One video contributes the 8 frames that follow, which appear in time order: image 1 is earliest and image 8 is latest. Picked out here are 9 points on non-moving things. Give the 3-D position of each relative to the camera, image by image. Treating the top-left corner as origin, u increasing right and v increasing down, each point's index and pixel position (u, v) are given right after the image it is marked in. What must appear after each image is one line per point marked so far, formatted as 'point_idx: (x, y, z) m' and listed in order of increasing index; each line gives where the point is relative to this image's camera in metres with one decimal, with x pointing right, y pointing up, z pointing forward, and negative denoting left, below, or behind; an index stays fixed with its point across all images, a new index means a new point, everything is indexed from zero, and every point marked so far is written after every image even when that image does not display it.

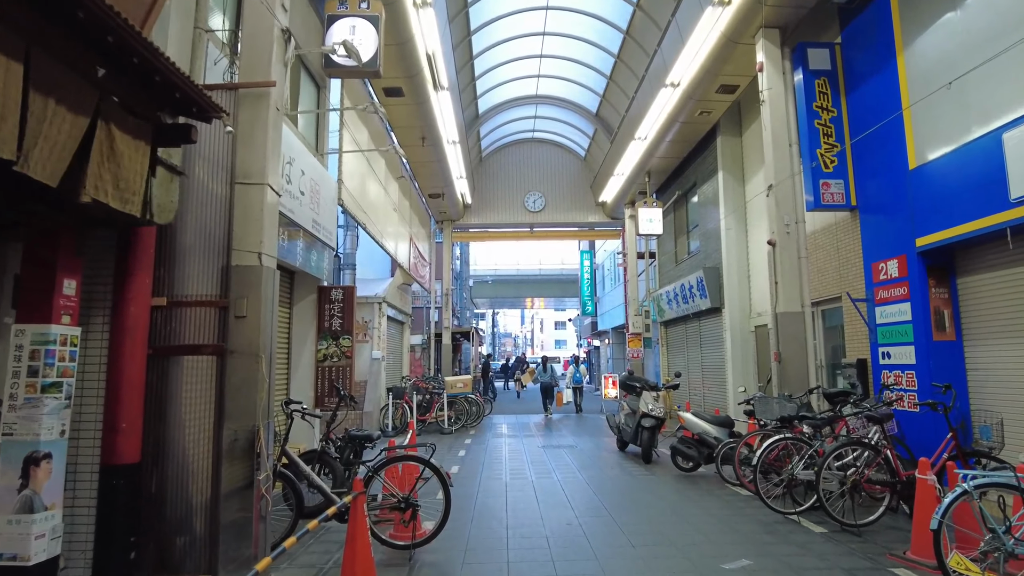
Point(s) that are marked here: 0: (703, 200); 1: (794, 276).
0: (+4.1, +1.9, +13.1) m
1: (+3.6, +0.2, +7.8) m
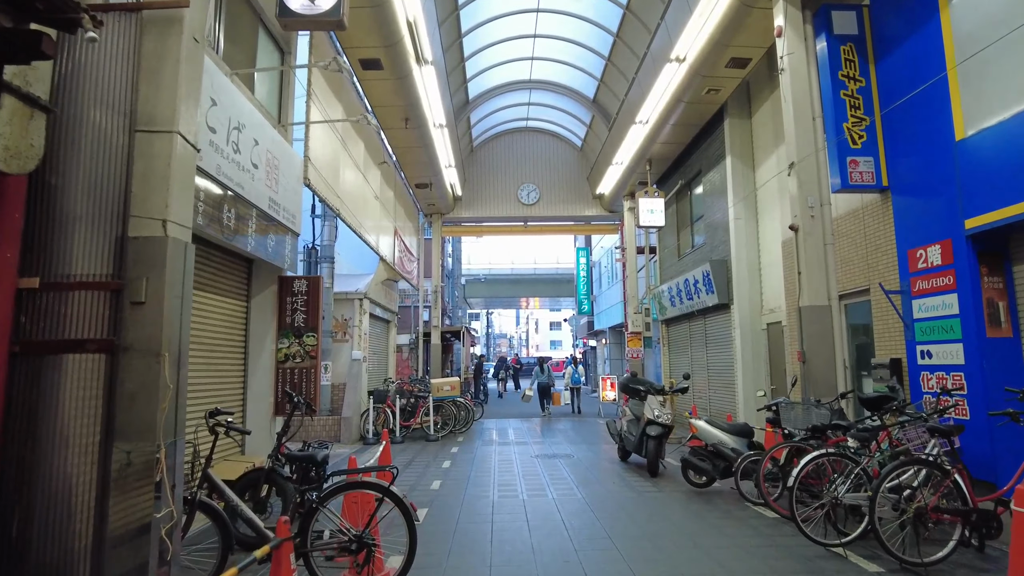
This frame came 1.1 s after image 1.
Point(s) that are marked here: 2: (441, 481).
0: (+4.0, +2.0, +12.2) m
1: (+3.5, +0.3, +7.0) m
2: (-0.9, -2.4, +7.6) m
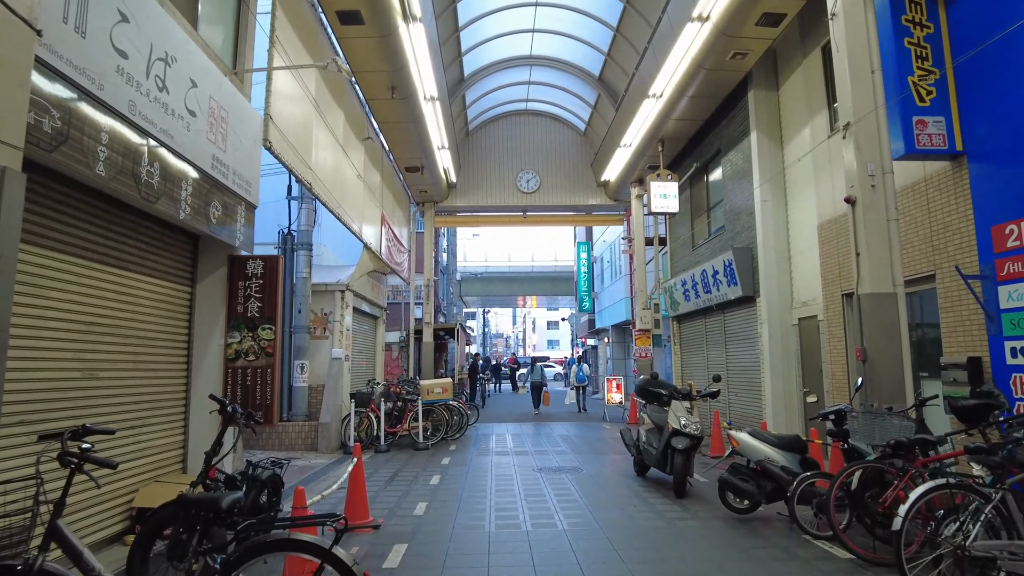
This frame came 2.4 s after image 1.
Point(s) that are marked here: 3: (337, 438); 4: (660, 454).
0: (+4.0, +2.1, +11.1) m
1: (+3.5, +0.4, +5.8) m
2: (-0.9, -2.3, +6.4) m
3: (-2.9, -2.5, +10.0) m
4: (+1.6, -1.8, +6.6) m
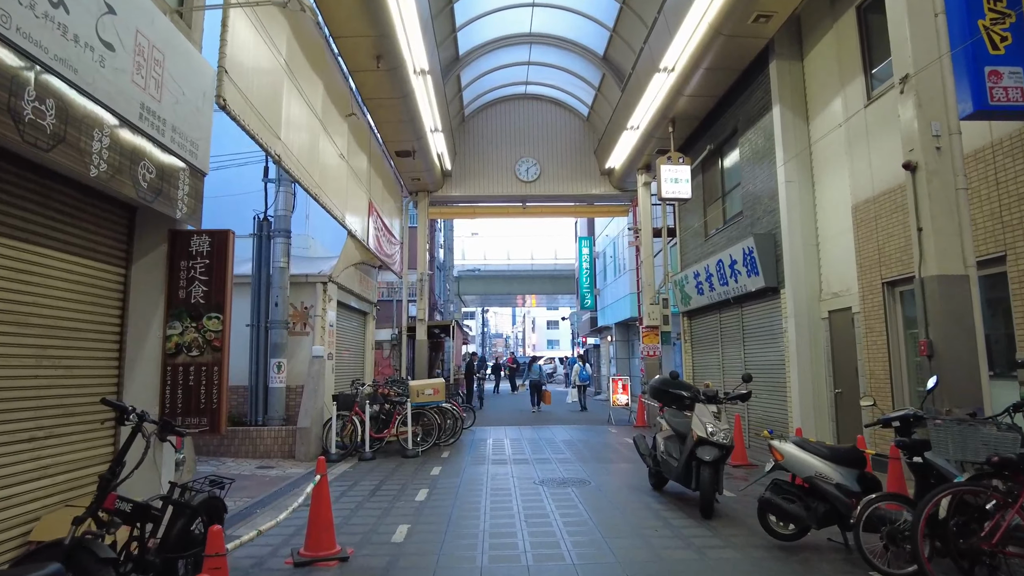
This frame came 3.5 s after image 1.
0: (+3.9, +2.3, +10.1) m
1: (+3.5, +0.6, +4.9) m
2: (-0.9, -2.1, +5.5) m
3: (-2.9, -2.3, +9.0) m
4: (+1.6, -1.7, +5.7) m
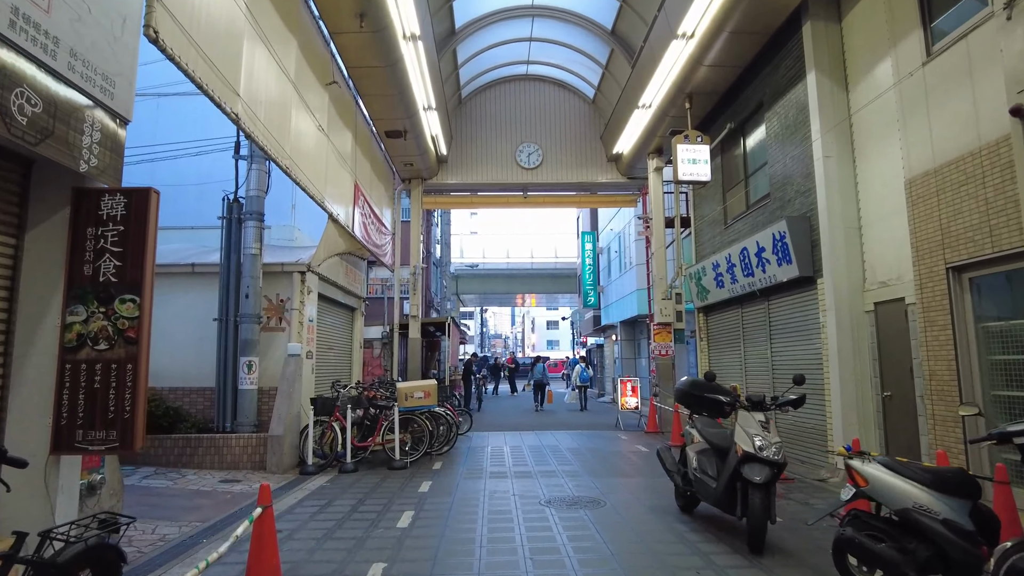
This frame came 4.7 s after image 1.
0: (+3.9, +2.4, +9.1) m
1: (+3.5, +0.7, +3.8) m
2: (-0.9, -2.0, +4.5) m
3: (-2.9, -2.2, +8.0) m
4: (+1.6, -1.5, +4.7) m
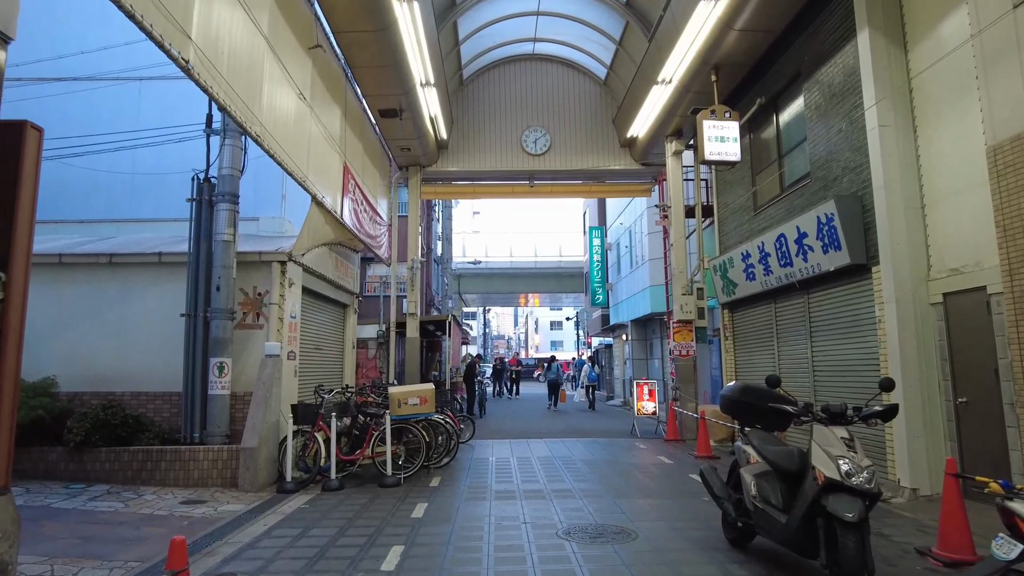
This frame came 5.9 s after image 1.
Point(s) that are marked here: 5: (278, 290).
0: (+4.0, +2.5, +8.1) m
1: (+3.6, +0.8, +2.8) m
2: (-0.8, -1.9, +3.4) m
3: (-2.8, -2.1, +7.0) m
4: (+1.7, -1.4, +3.6) m
5: (-3.0, 0.0, +7.8) m
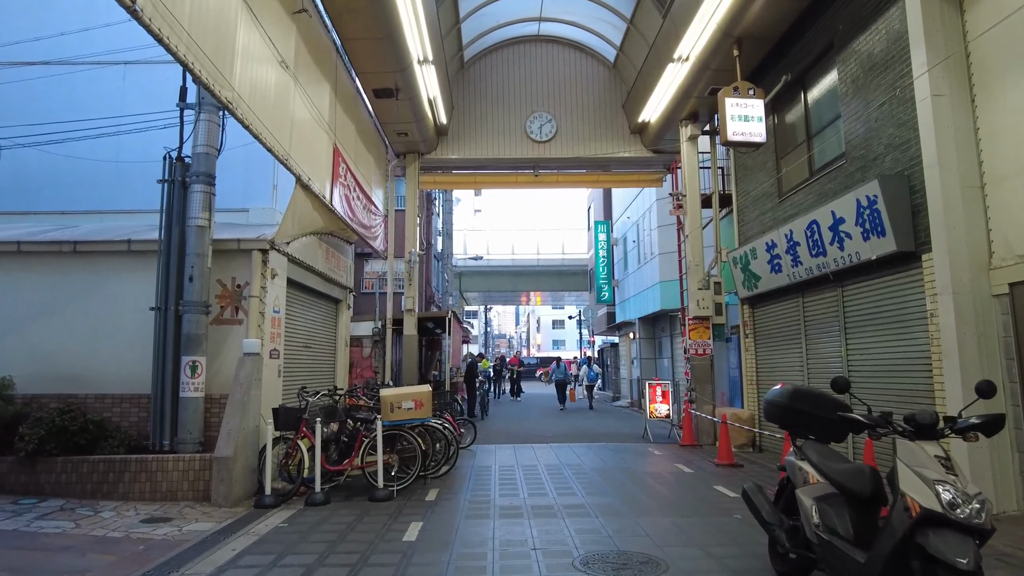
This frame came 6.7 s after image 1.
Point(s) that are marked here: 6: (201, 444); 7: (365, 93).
0: (+4.1, +2.6, +7.3) m
1: (+3.7, +0.9, +2.0) m
2: (-0.8, -1.8, +2.7) m
3: (-2.7, -2.0, +6.2) m
4: (+1.8, -1.3, +2.9) m
5: (-2.9, +0.1, +7.0) m
6: (-3.4, -1.7, +6.6) m
7: (-2.4, +3.2, +10.1) m
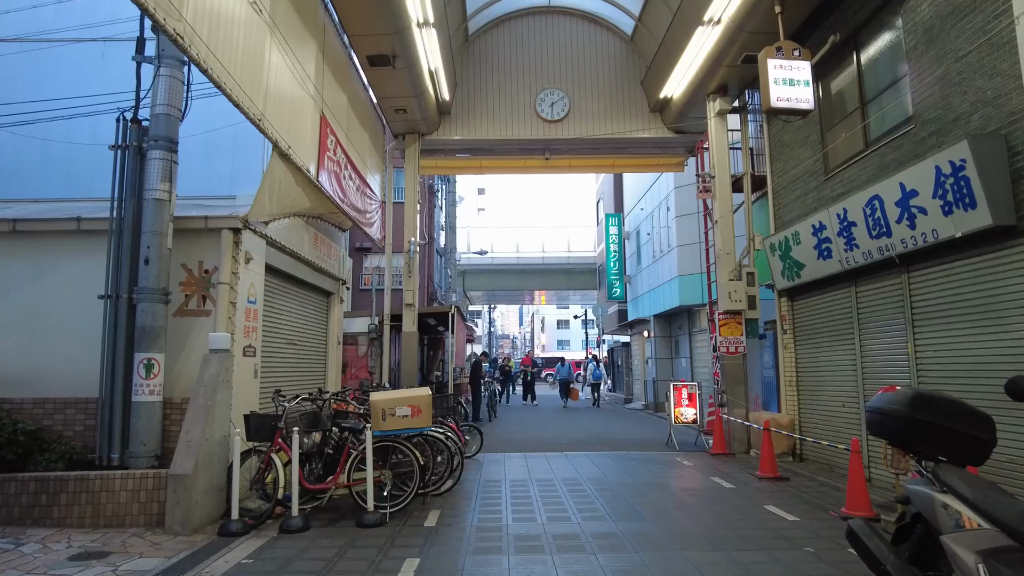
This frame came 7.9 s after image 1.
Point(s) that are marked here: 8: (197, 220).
0: (+4.2, +2.8, +6.3) m
1: (+3.8, +1.1, +1.0) m
2: (-0.6, -1.6, +1.6) m
3: (-2.6, -1.8, +5.2) m
4: (+1.9, -1.2, +1.8) m
5: (-2.8, +0.2, +6.0) m
6: (-3.2, -1.5, +5.5) m
7: (-2.3, +3.3, +9.1) m
8: (-3.1, +0.7, +6.0) m
